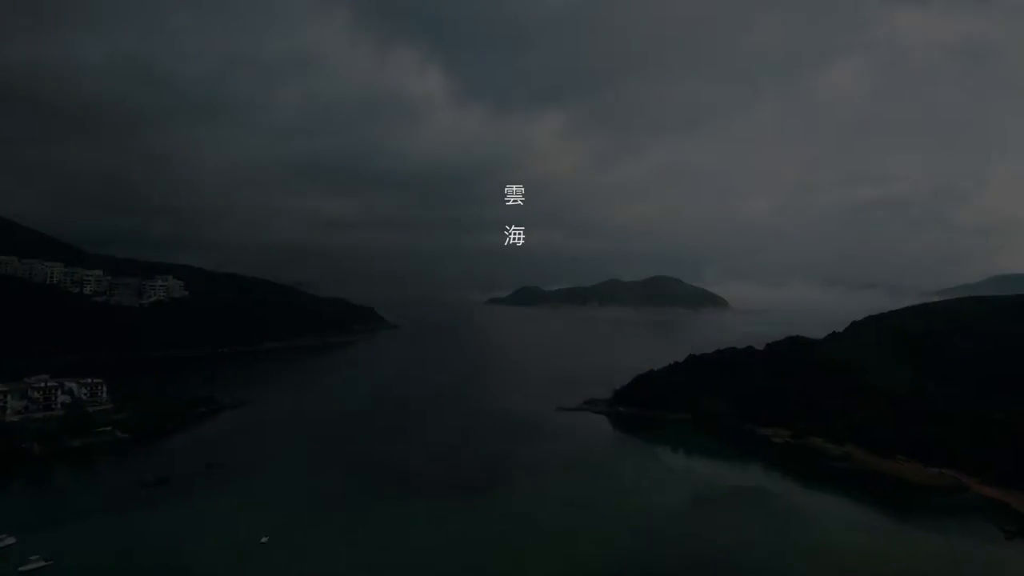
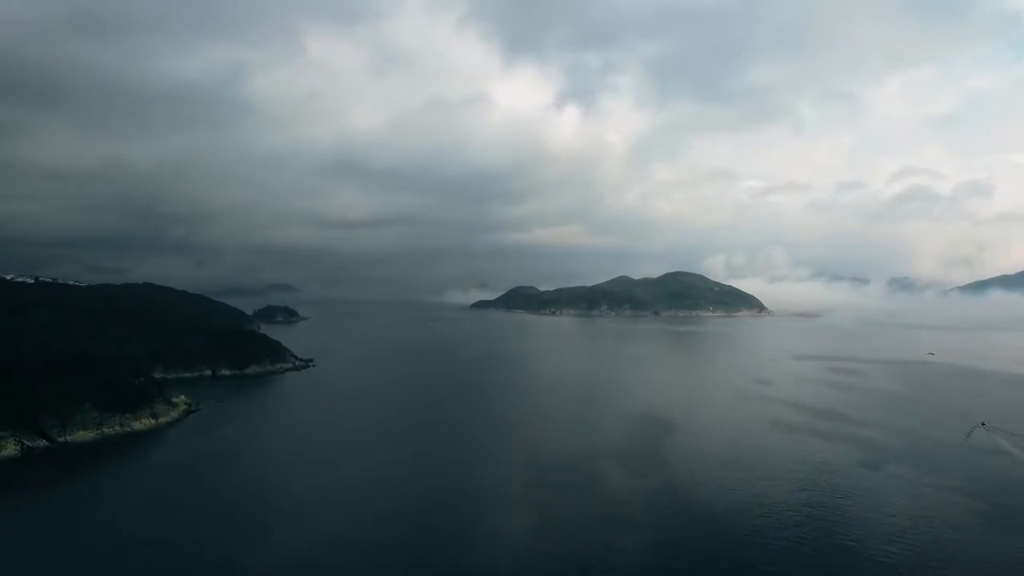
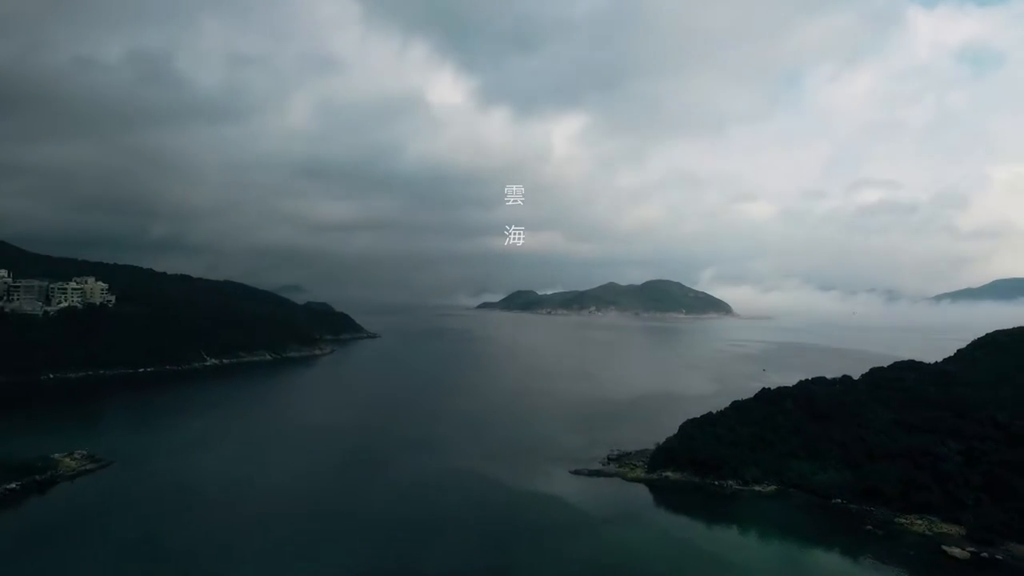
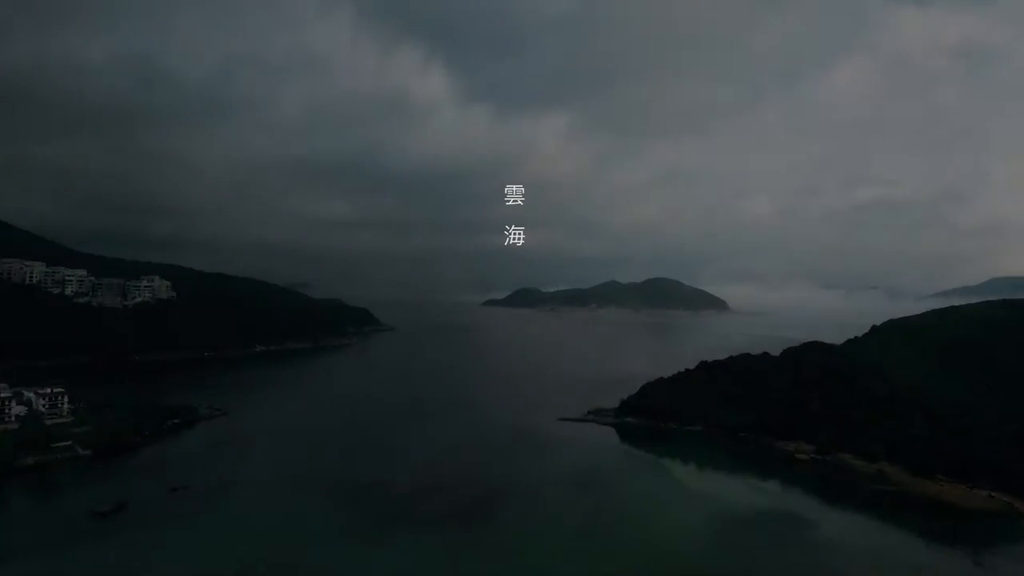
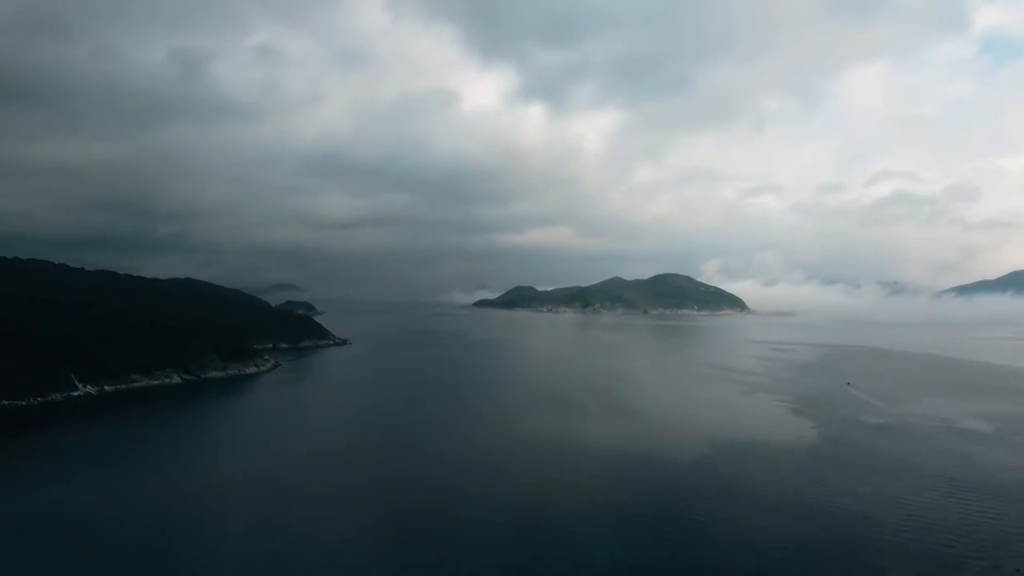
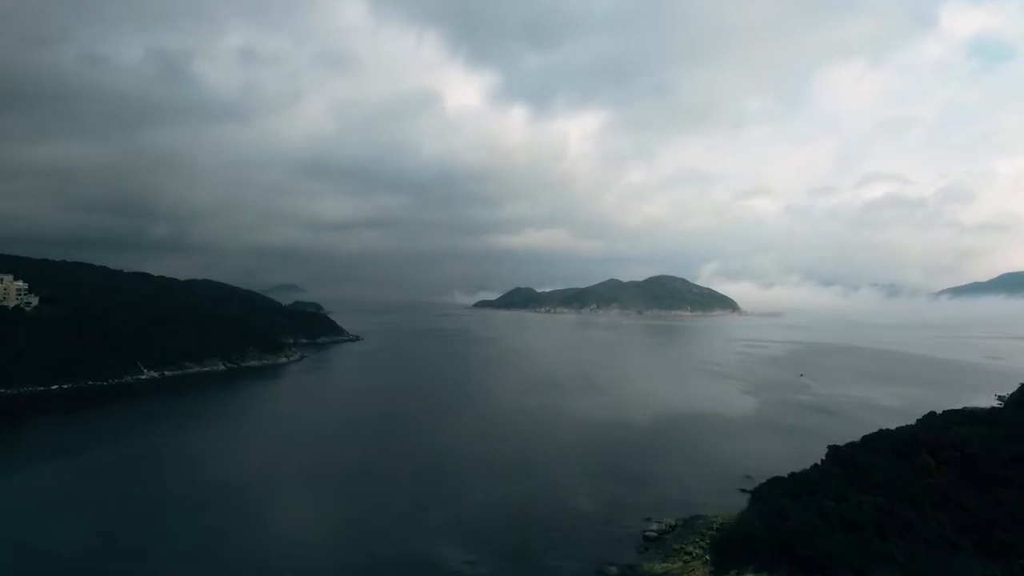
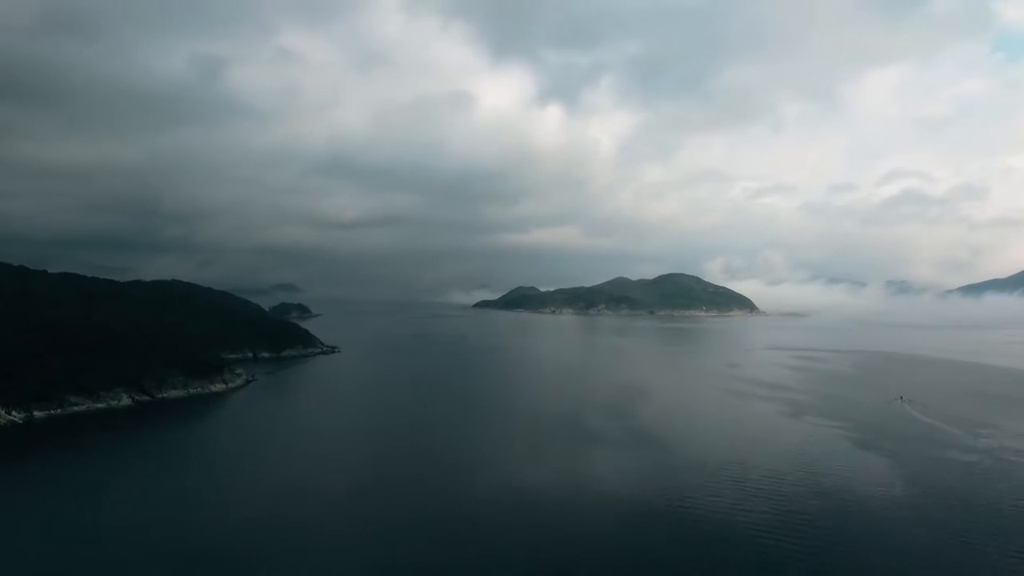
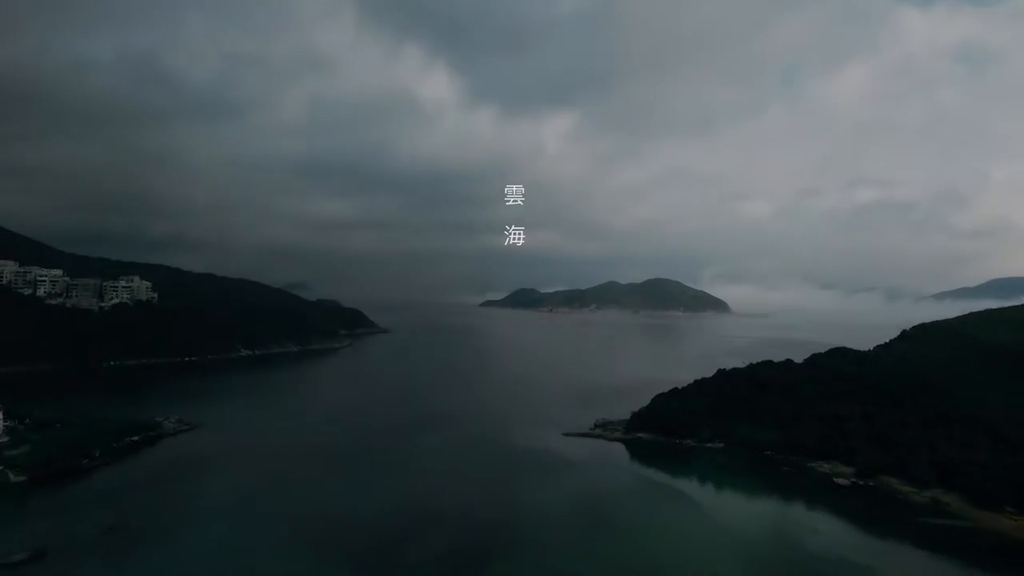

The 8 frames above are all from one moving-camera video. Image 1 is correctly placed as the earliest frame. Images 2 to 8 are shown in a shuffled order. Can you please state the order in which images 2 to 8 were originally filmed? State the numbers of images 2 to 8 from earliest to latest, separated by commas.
4, 8, 3, 6, 5, 7, 2
